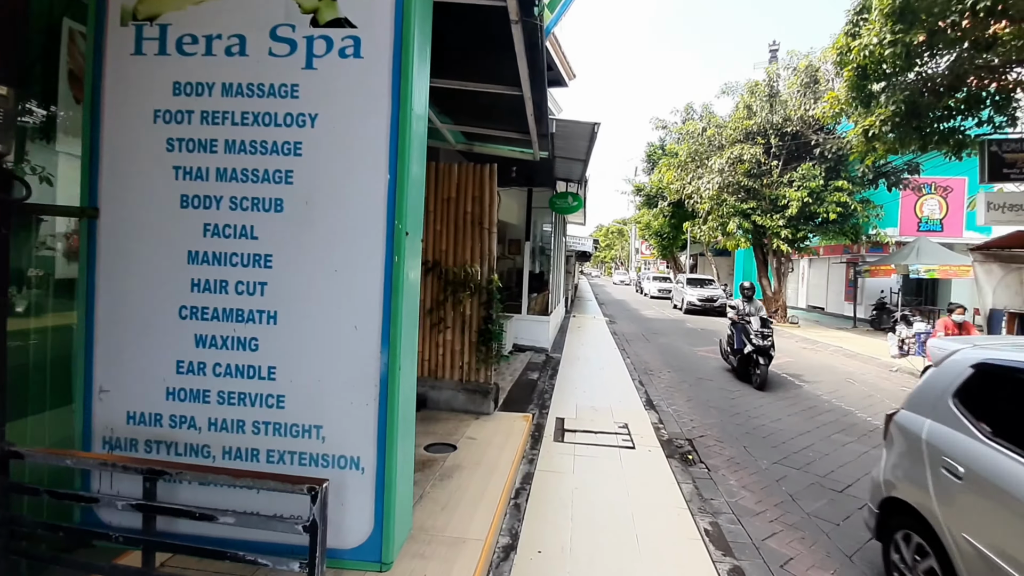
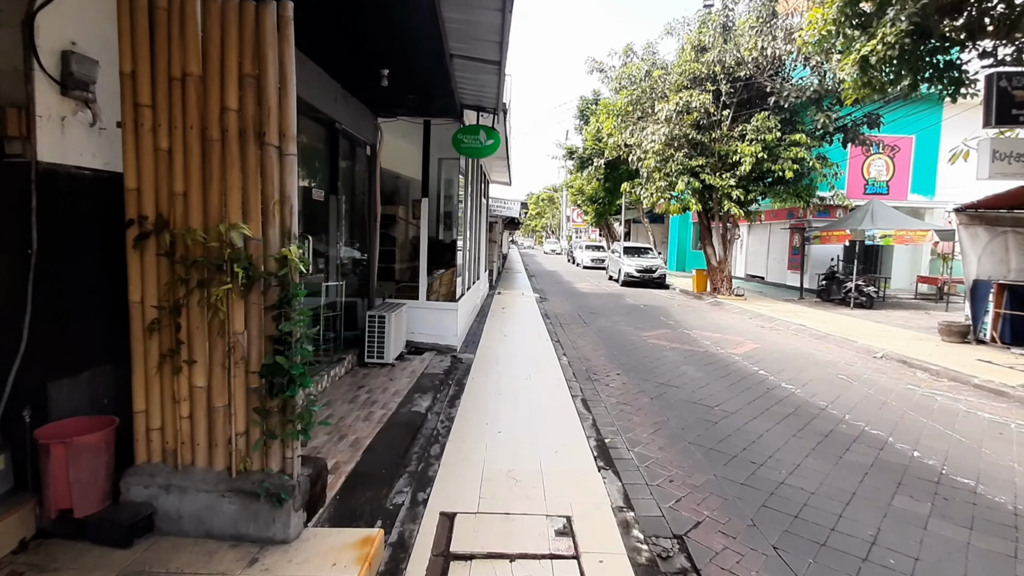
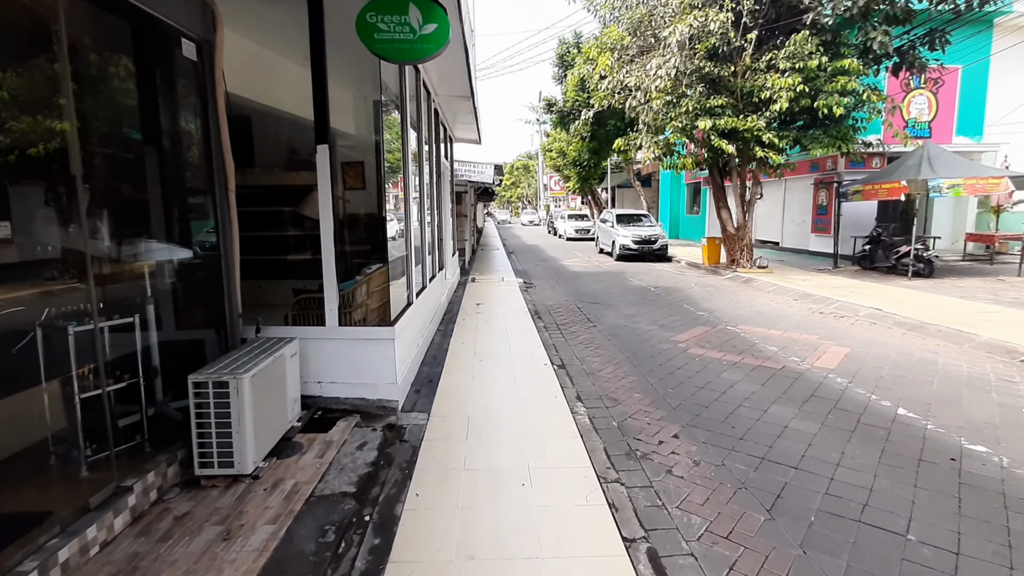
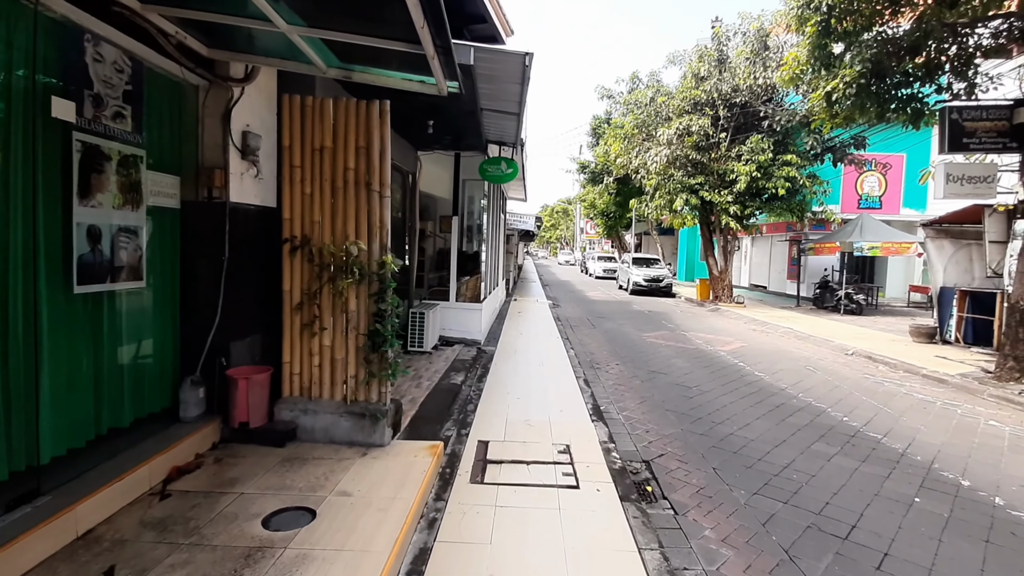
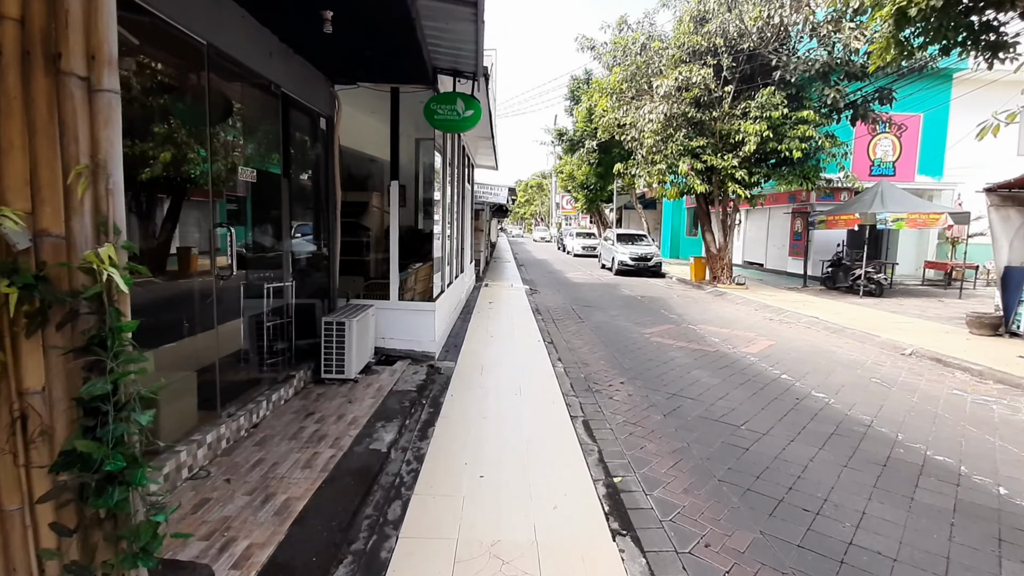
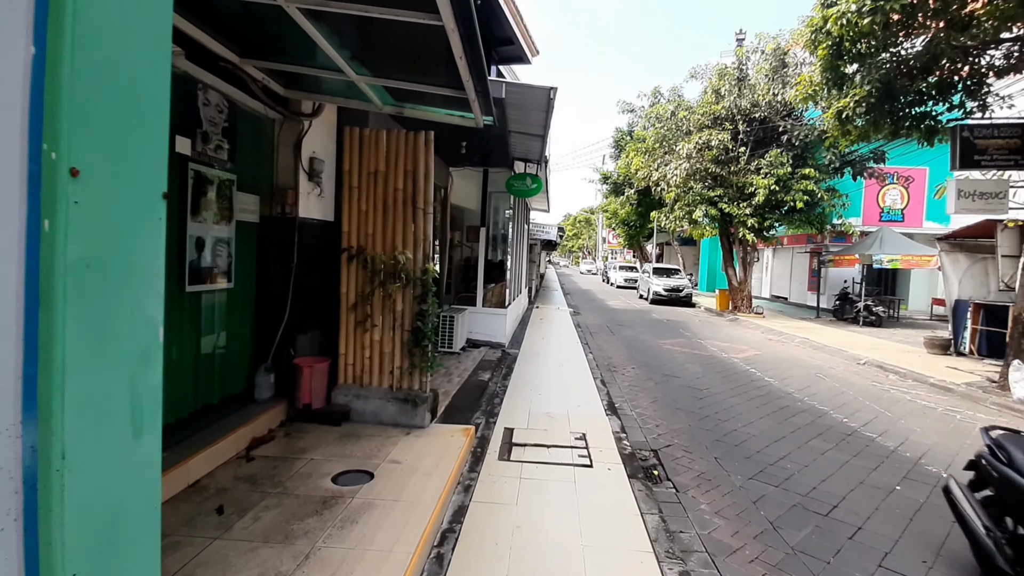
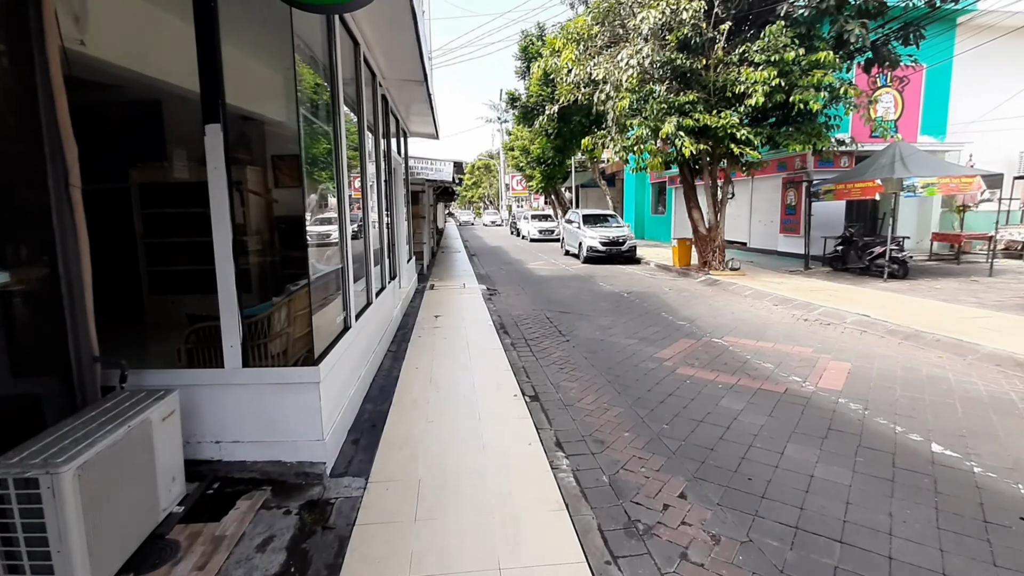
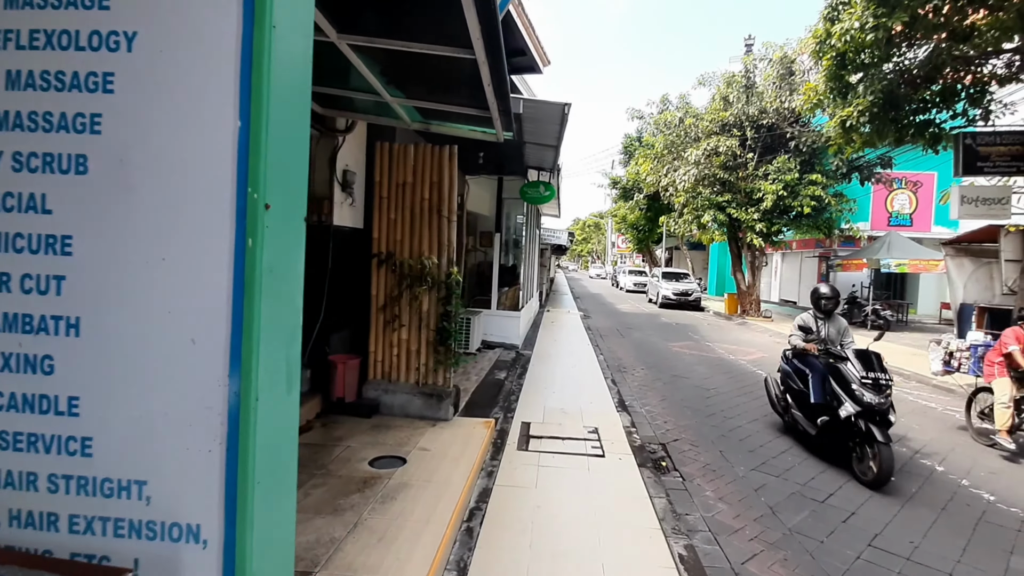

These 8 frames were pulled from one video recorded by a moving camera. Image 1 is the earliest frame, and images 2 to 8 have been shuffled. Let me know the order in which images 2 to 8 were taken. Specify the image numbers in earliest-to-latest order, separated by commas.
8, 6, 4, 2, 5, 3, 7
